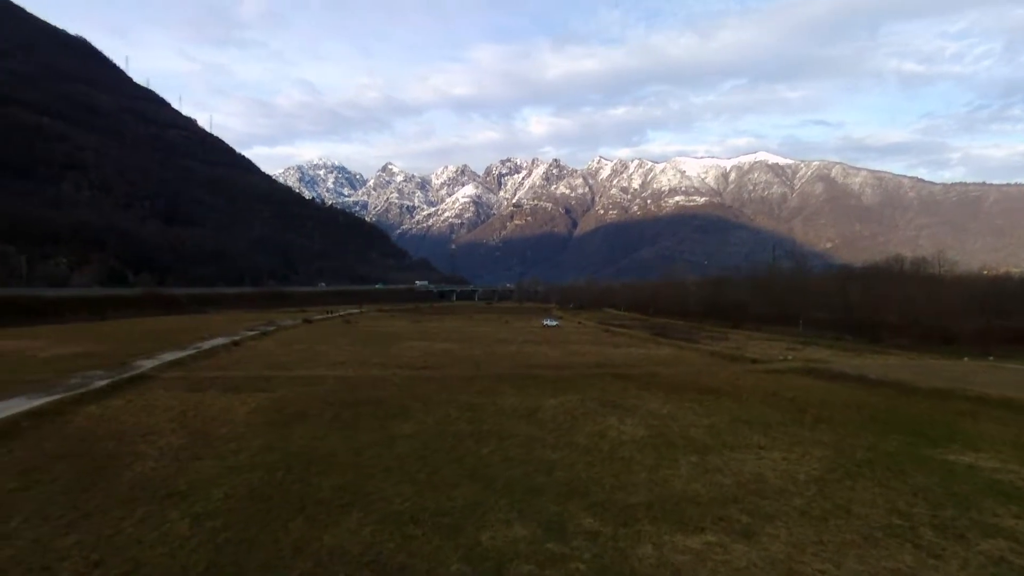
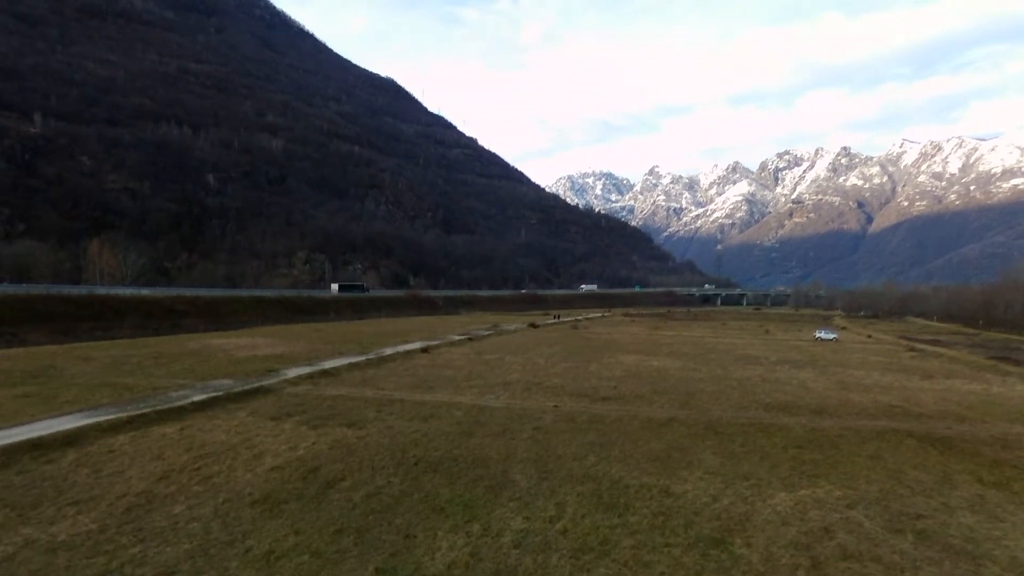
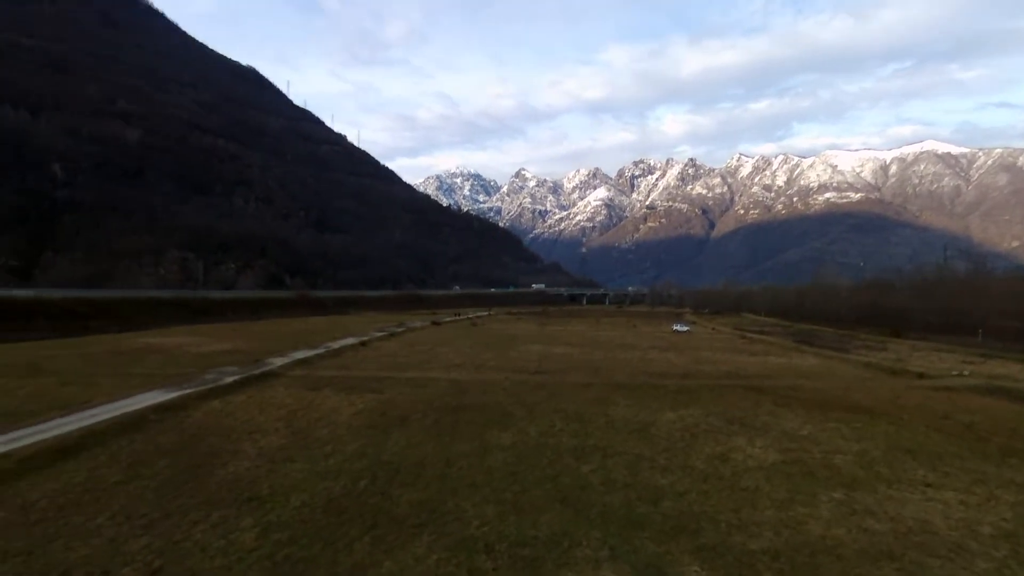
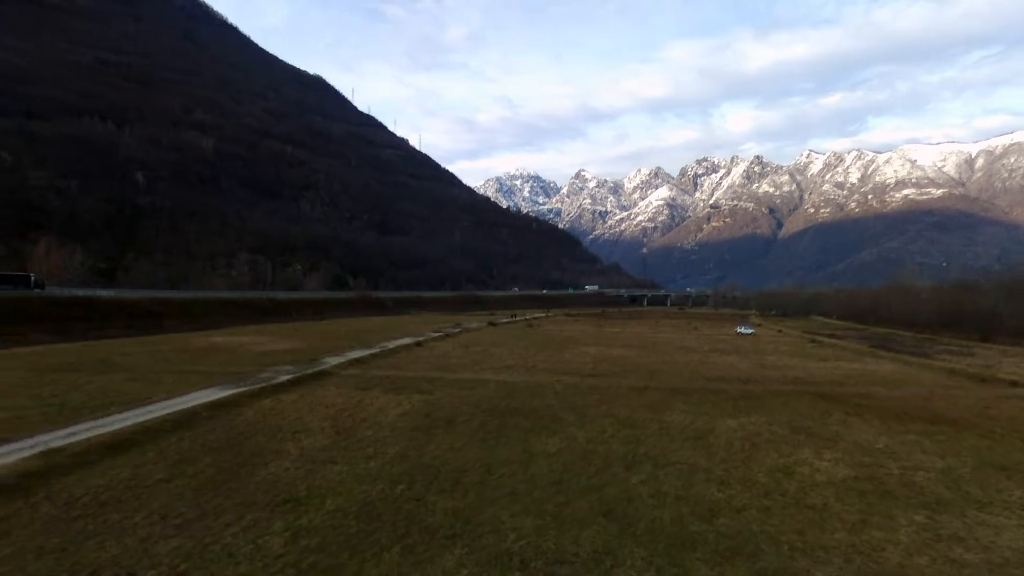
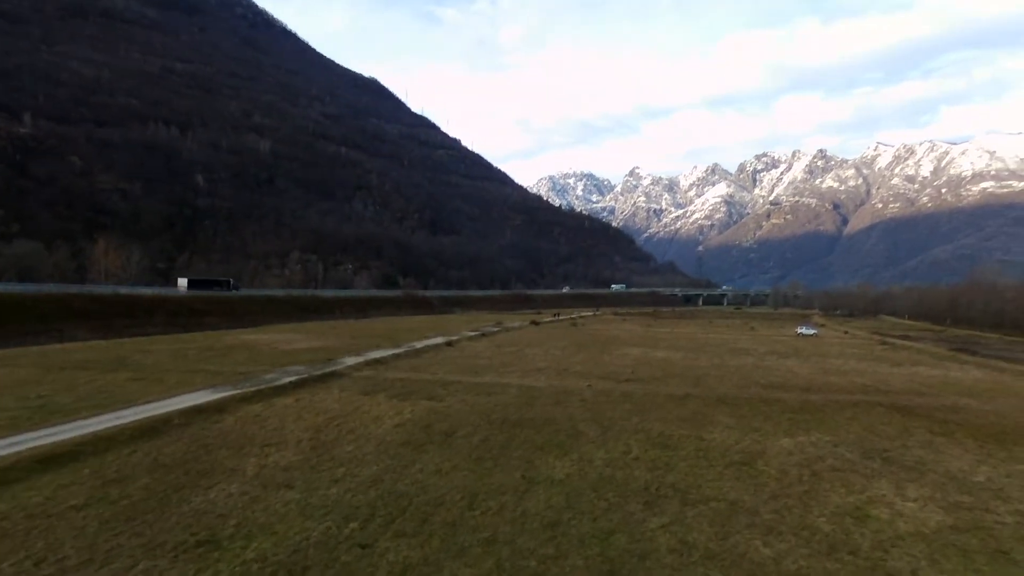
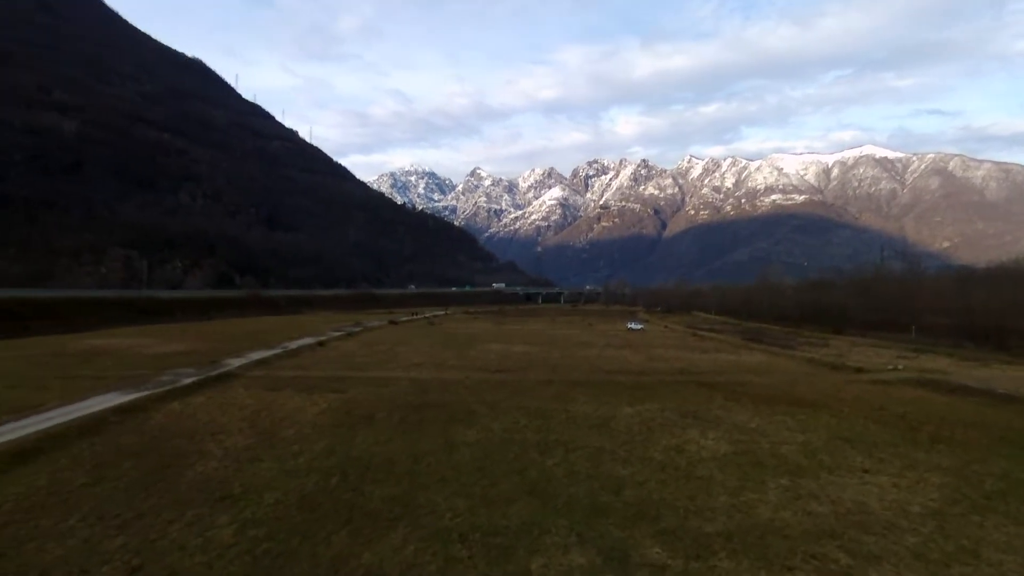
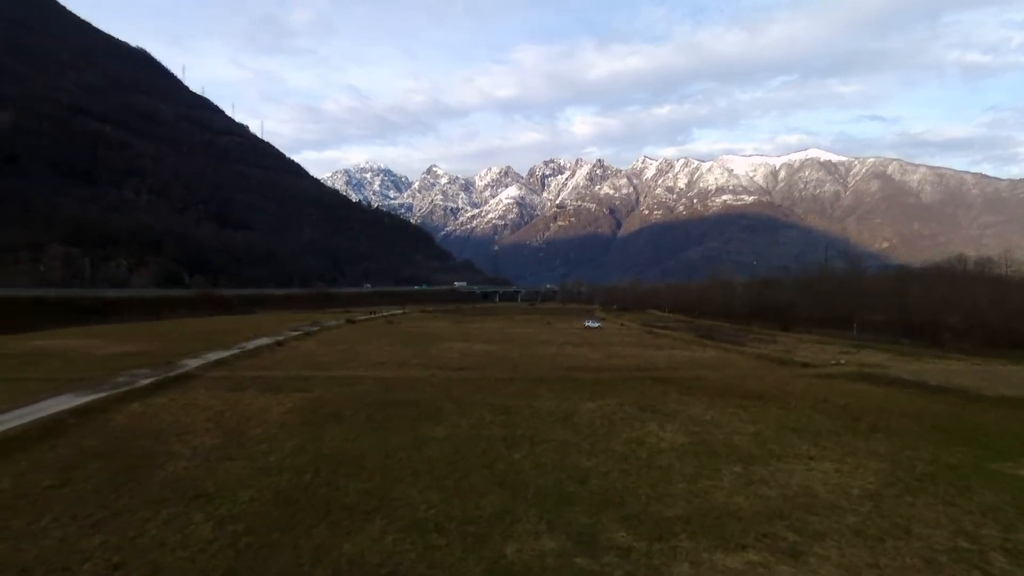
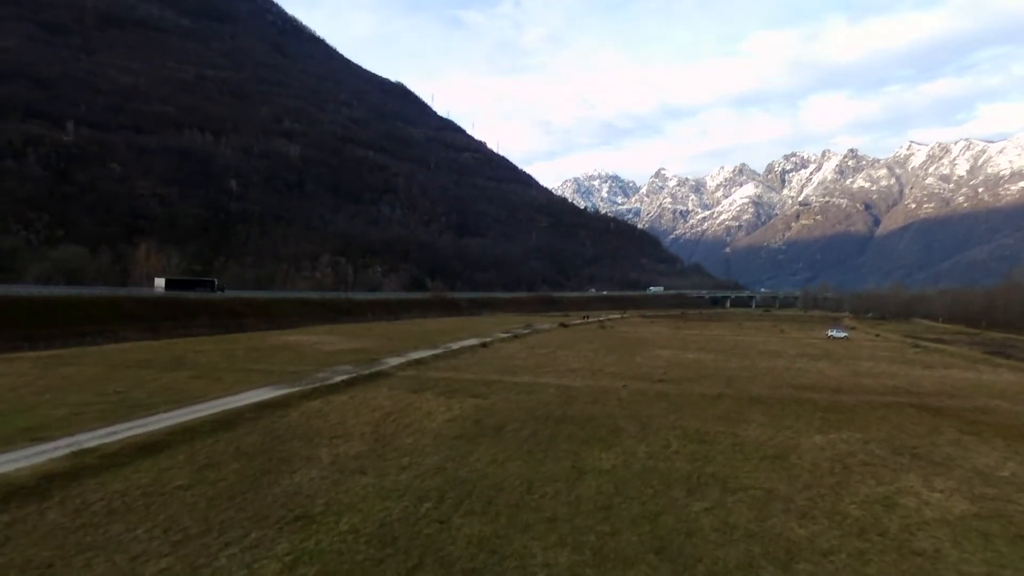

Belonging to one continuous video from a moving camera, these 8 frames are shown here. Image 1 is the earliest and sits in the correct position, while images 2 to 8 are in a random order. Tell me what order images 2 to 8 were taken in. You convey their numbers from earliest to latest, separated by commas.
7, 6, 3, 4, 8, 5, 2
